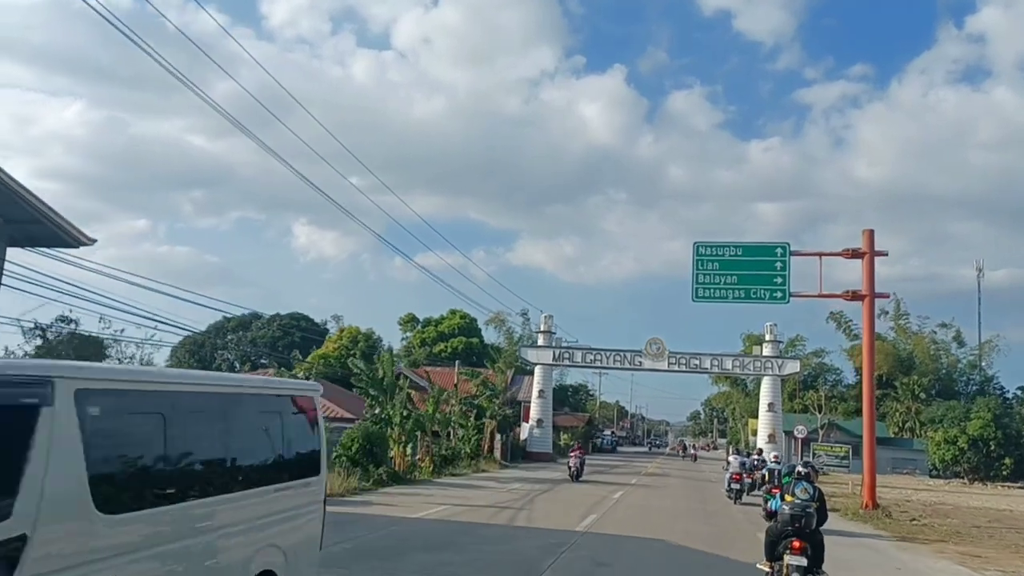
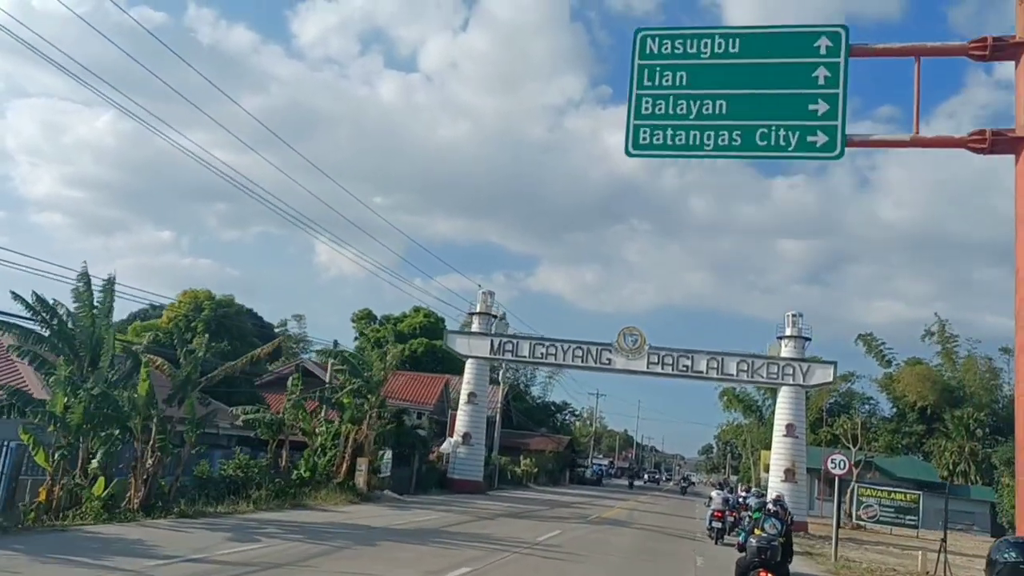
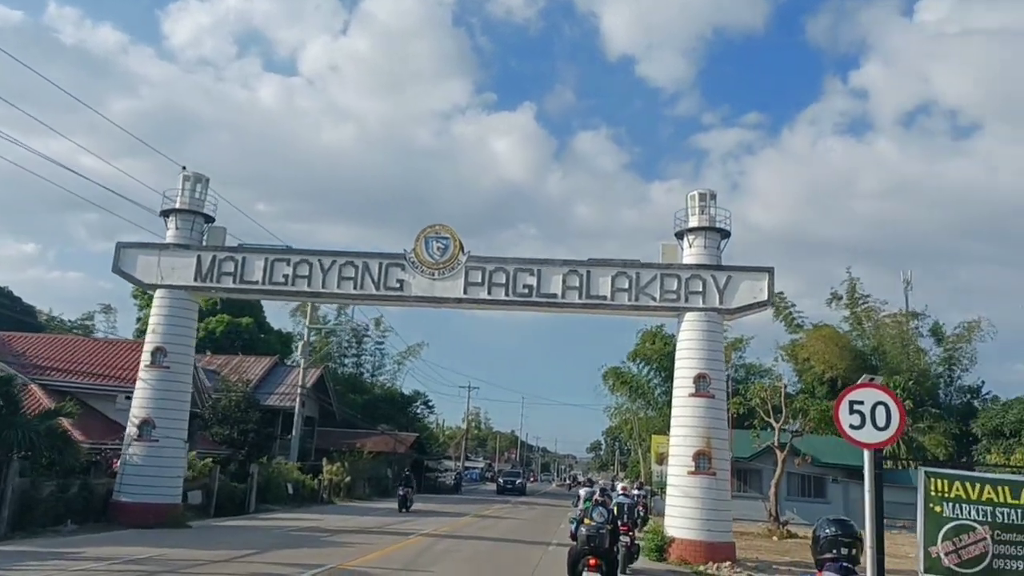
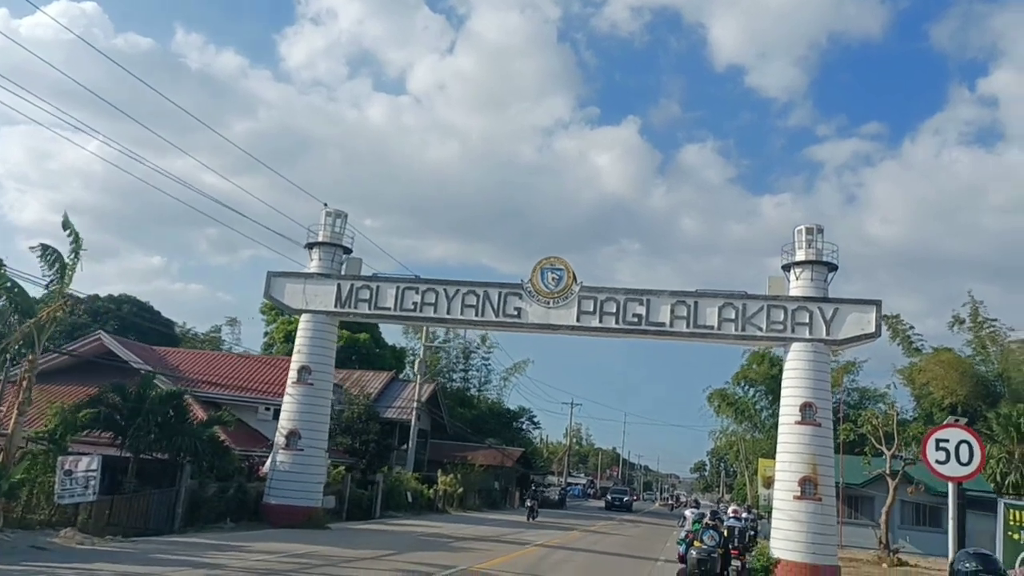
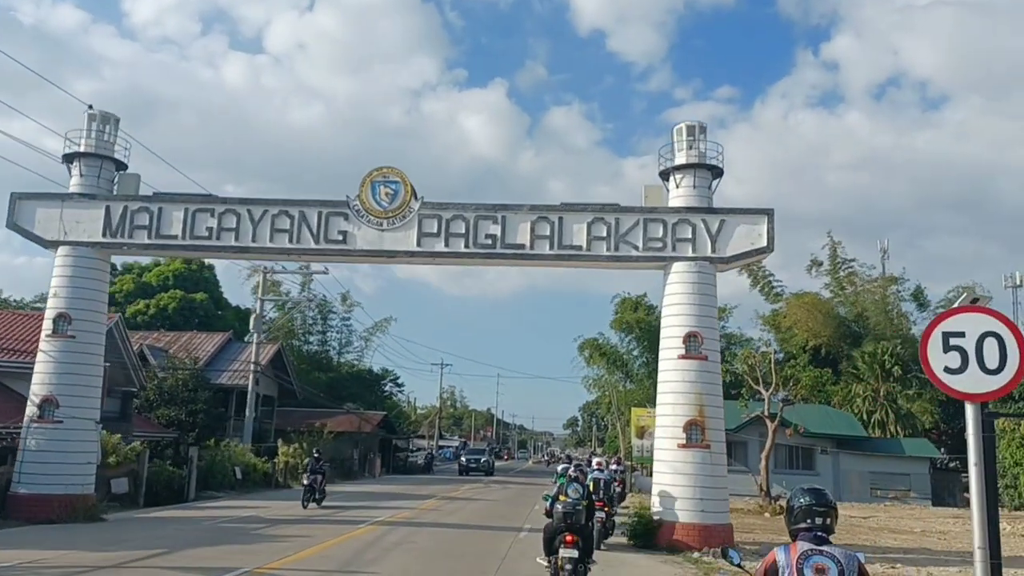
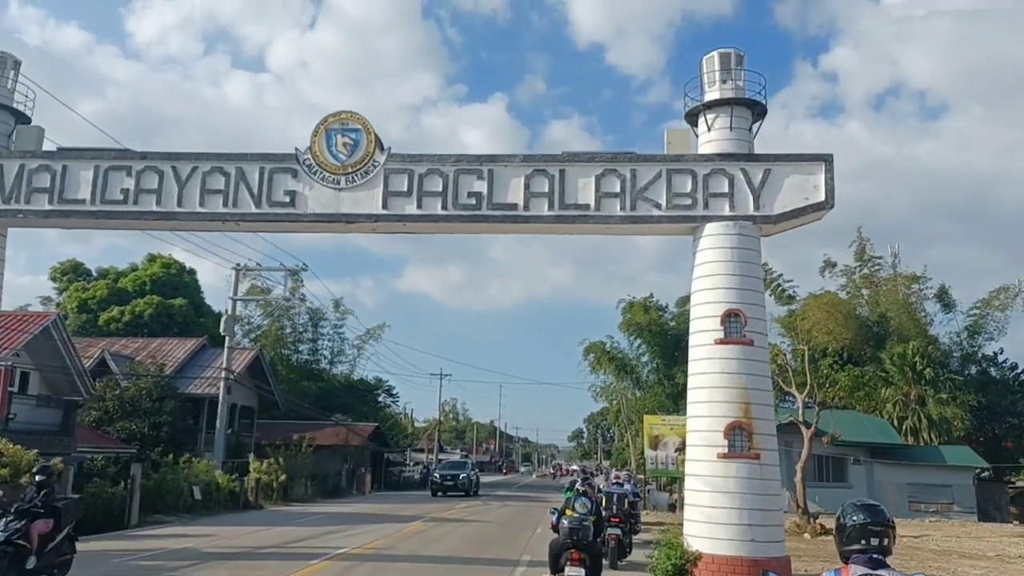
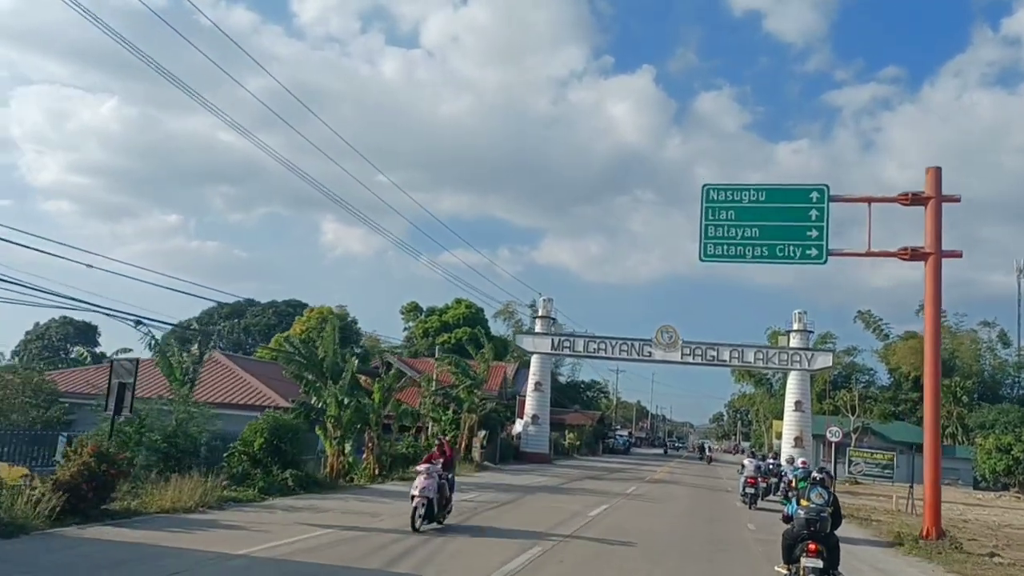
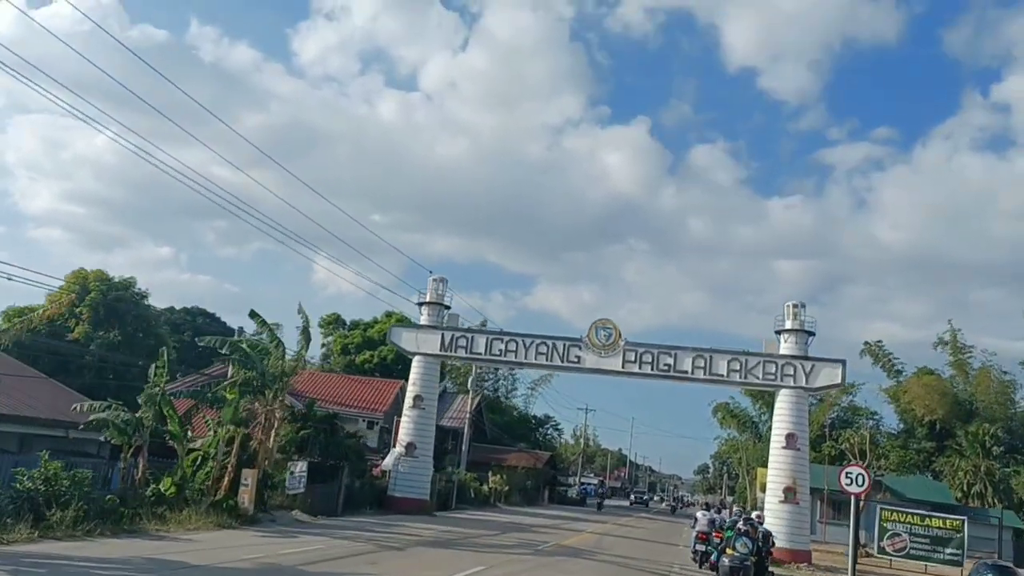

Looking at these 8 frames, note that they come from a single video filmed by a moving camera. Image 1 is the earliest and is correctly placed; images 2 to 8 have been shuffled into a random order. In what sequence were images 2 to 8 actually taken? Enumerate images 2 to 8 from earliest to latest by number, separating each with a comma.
7, 2, 8, 4, 3, 5, 6
